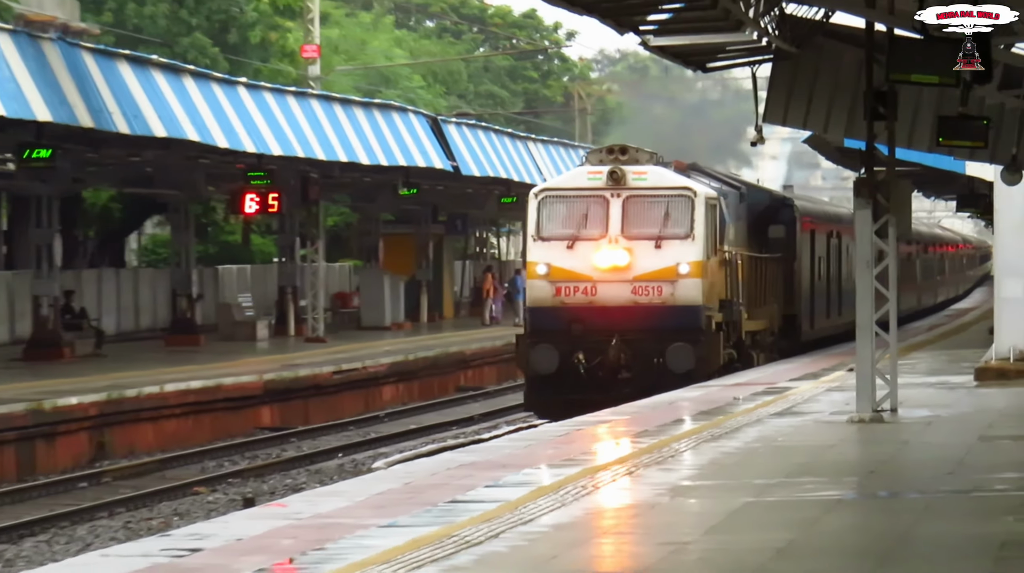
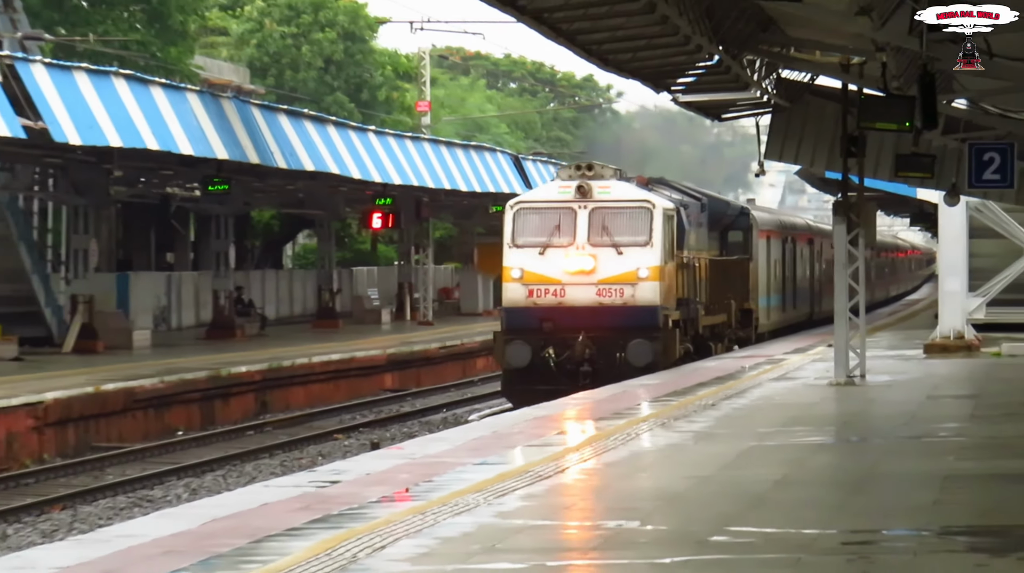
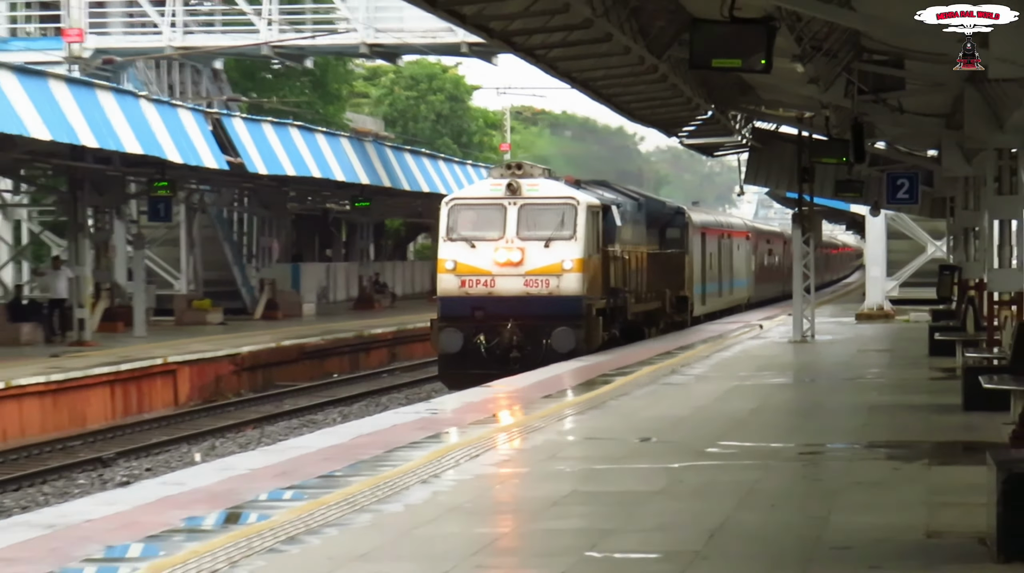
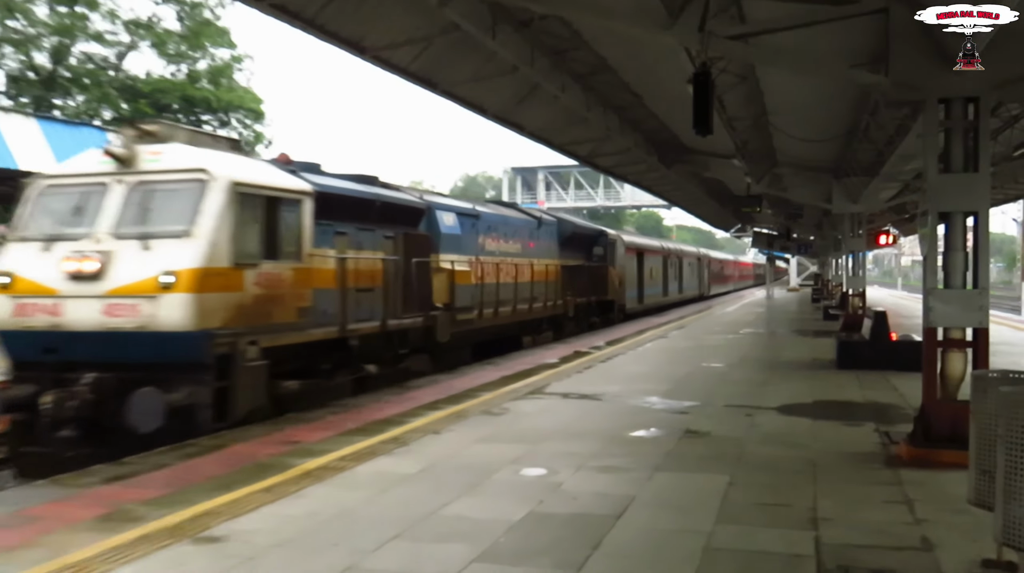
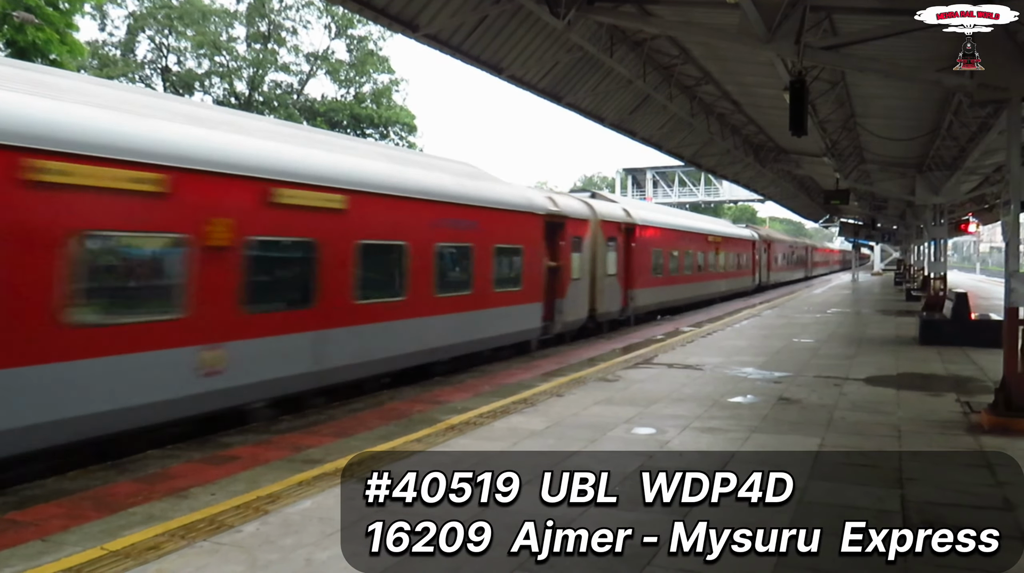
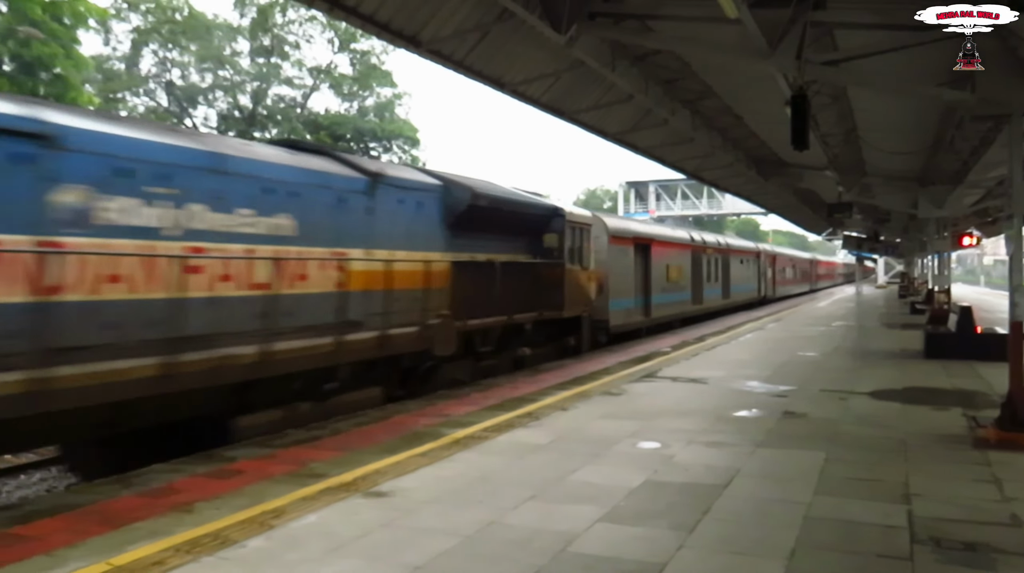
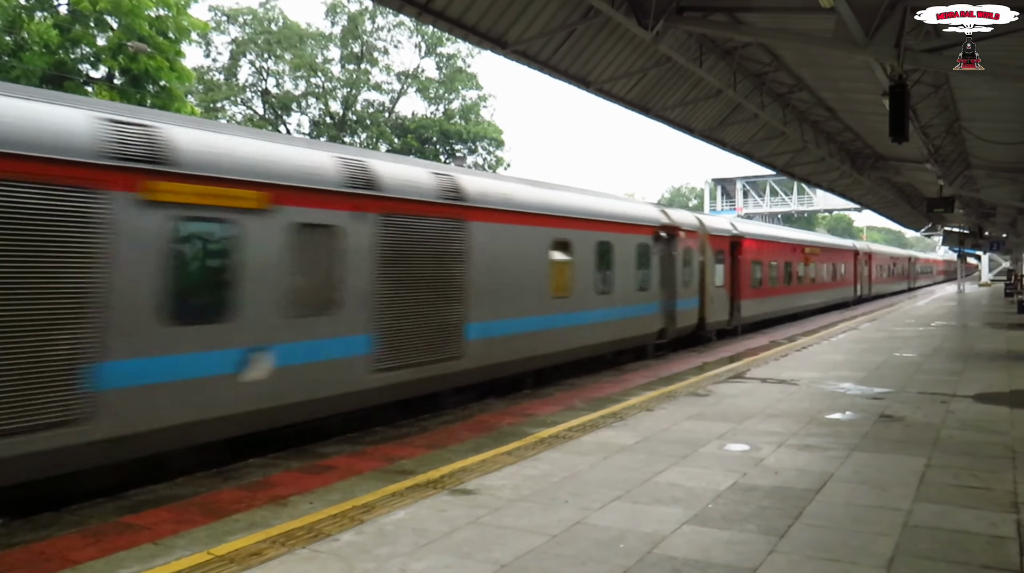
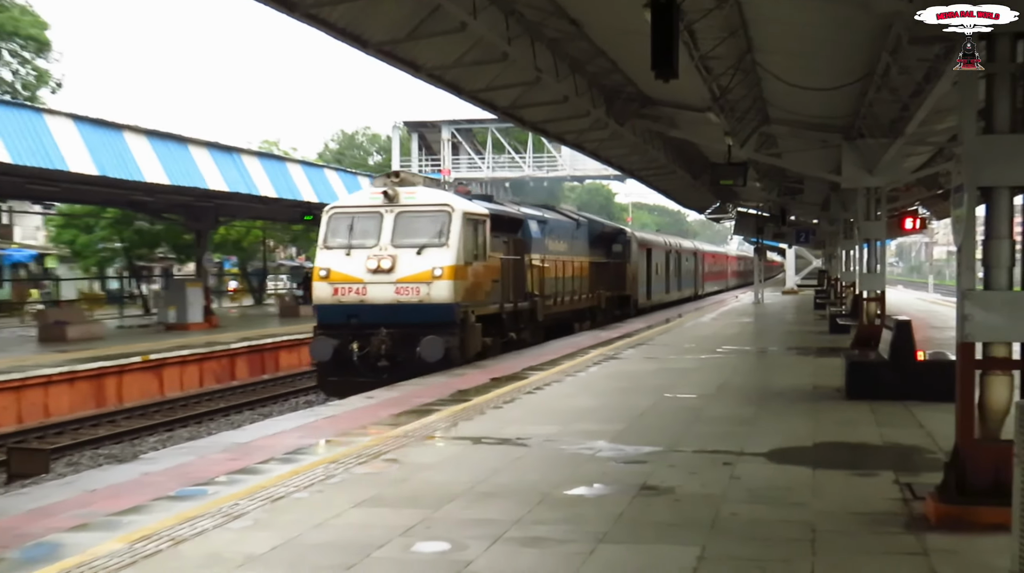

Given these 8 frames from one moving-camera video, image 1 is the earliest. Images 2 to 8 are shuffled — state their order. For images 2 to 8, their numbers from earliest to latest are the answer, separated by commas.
2, 3, 8, 4, 6, 7, 5
